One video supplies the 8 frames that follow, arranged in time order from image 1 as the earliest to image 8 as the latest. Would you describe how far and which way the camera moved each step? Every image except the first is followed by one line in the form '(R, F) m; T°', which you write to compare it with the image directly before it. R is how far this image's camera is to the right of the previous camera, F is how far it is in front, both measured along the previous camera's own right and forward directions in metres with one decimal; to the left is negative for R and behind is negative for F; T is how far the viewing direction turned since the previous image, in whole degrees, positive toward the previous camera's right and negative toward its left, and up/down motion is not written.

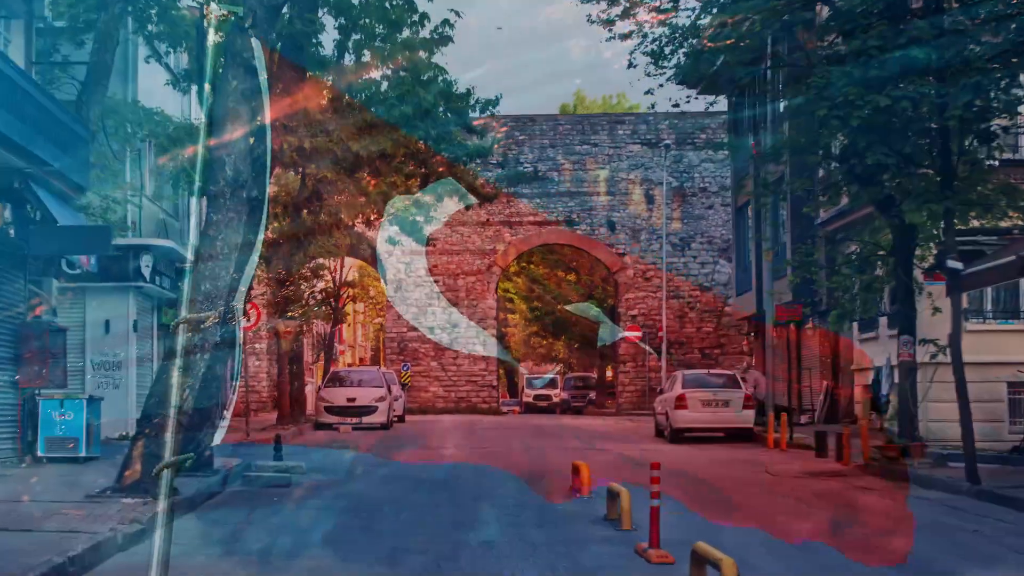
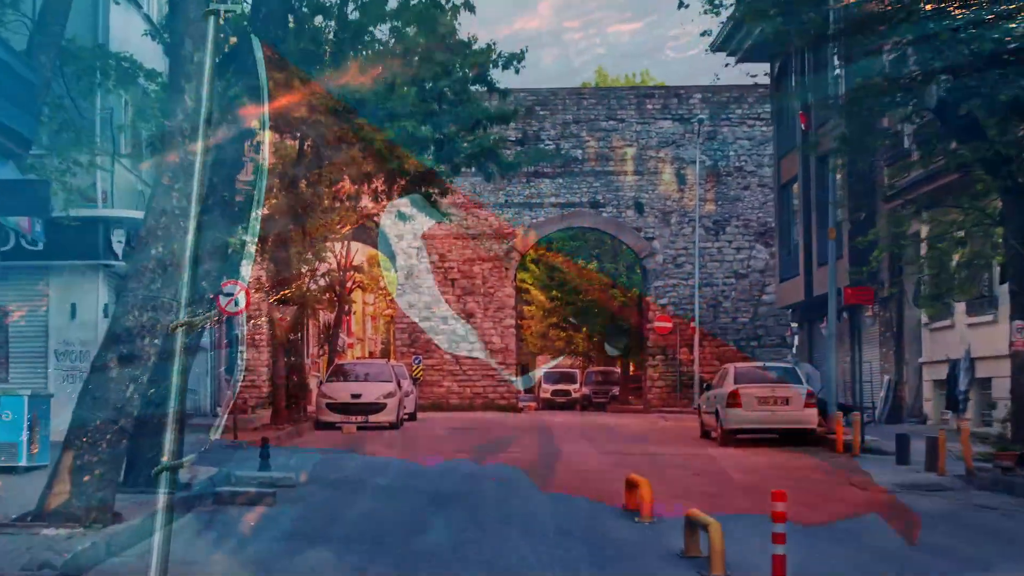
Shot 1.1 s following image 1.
(-0.2, +2.9) m; 0°
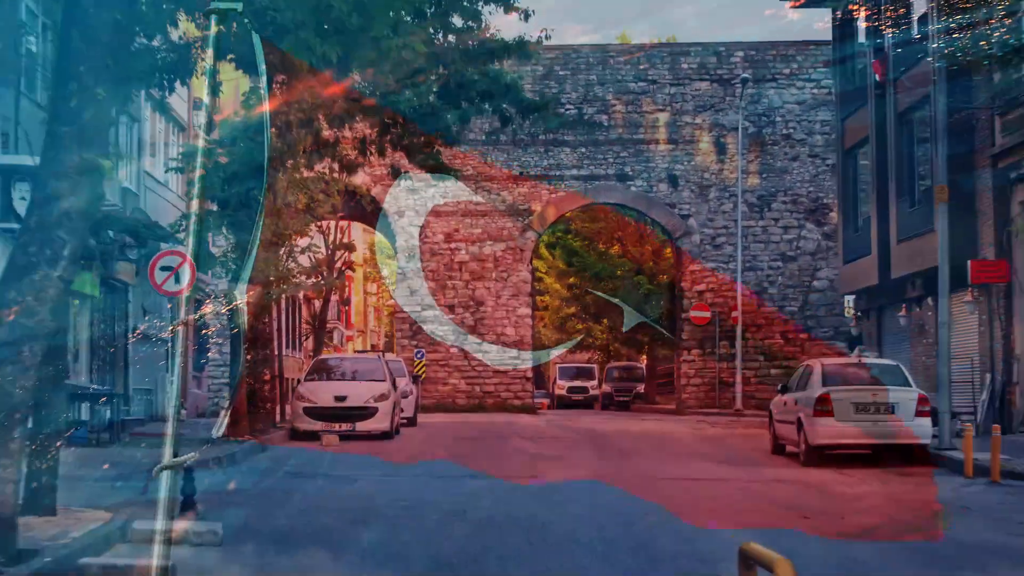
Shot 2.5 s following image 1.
(-0.2, +4.4) m; 0°
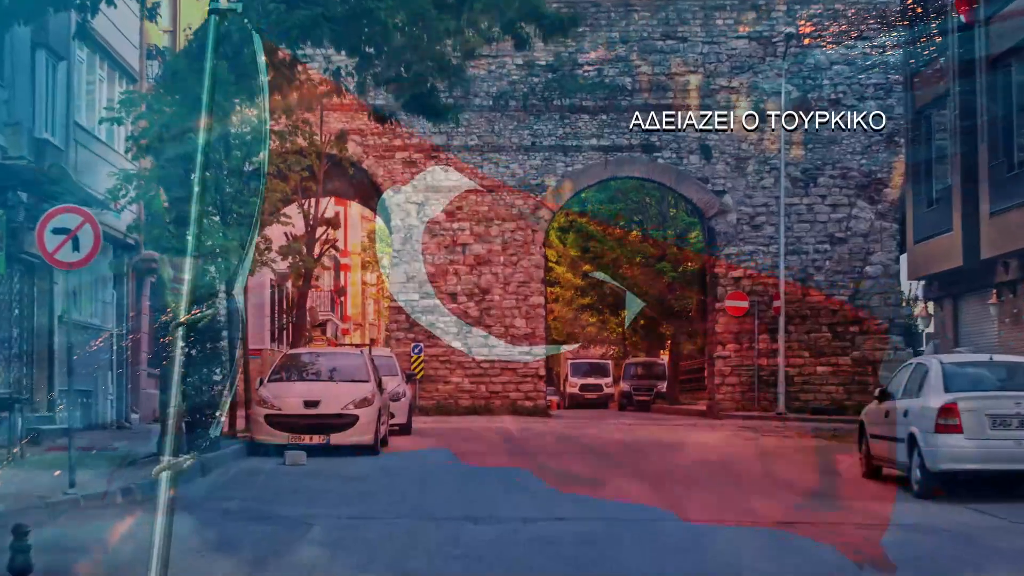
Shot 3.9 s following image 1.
(-0.1, +3.8) m; 0°
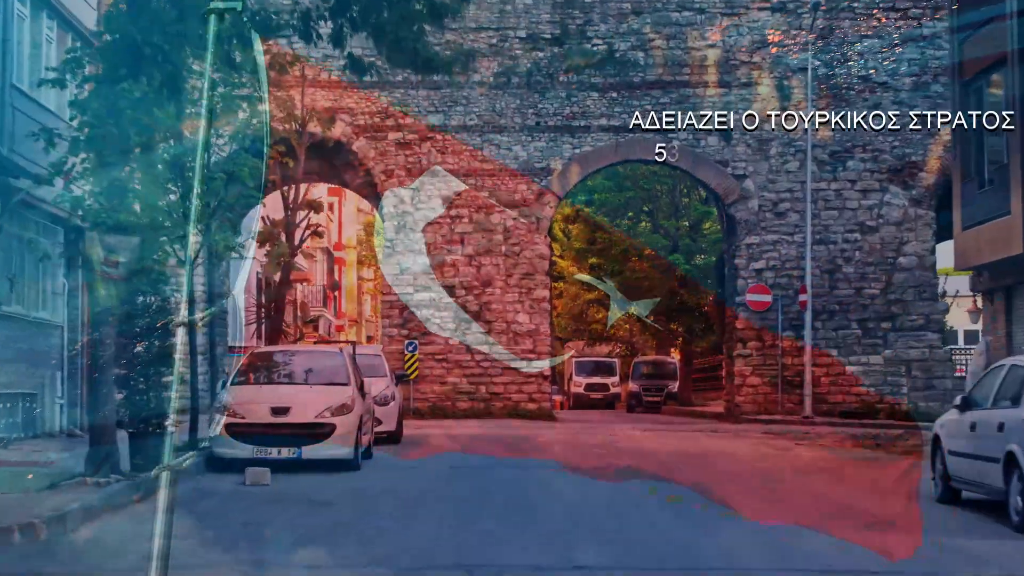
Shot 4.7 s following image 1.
(0.0, +2.2) m; 0°
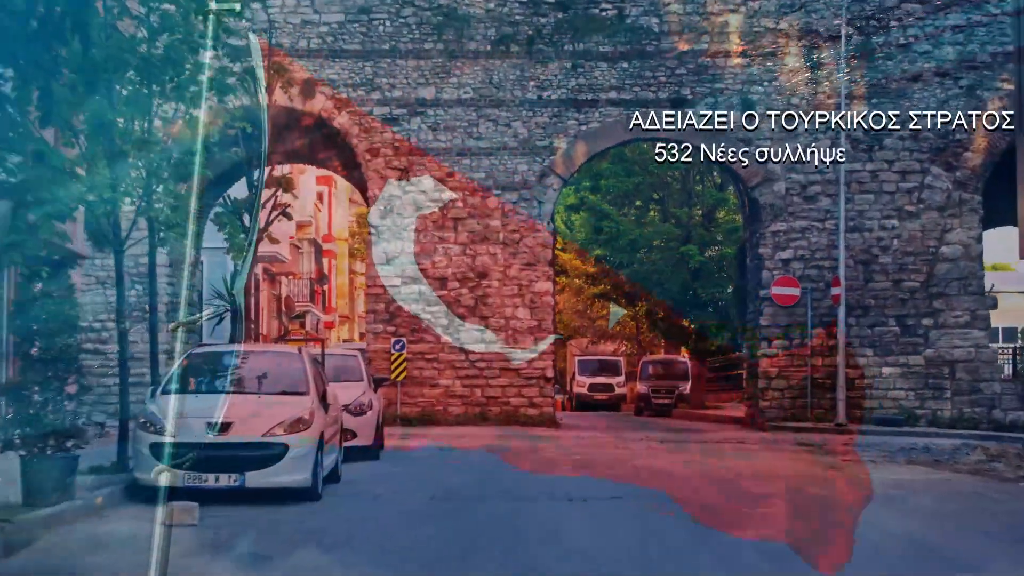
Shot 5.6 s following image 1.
(0.0, +2.6) m; 0°
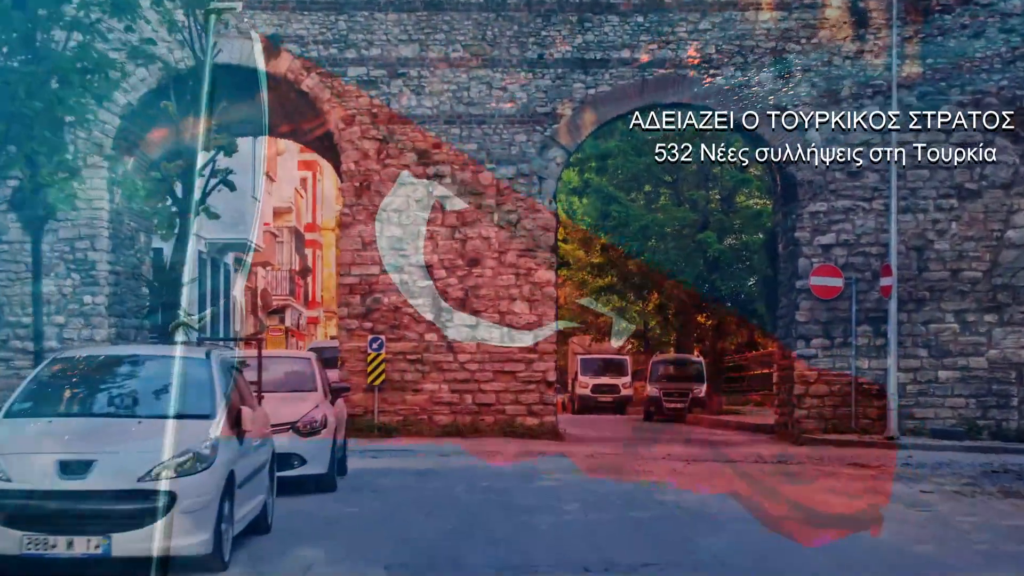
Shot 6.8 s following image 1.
(0.0, +3.2) m; 0°
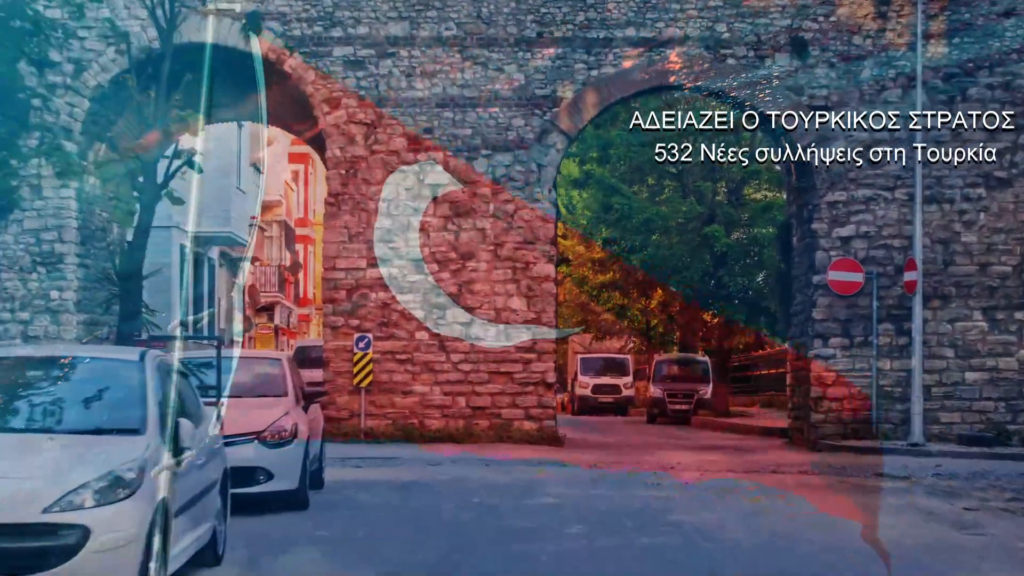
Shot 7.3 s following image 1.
(0.0, +1.3) m; 0°
